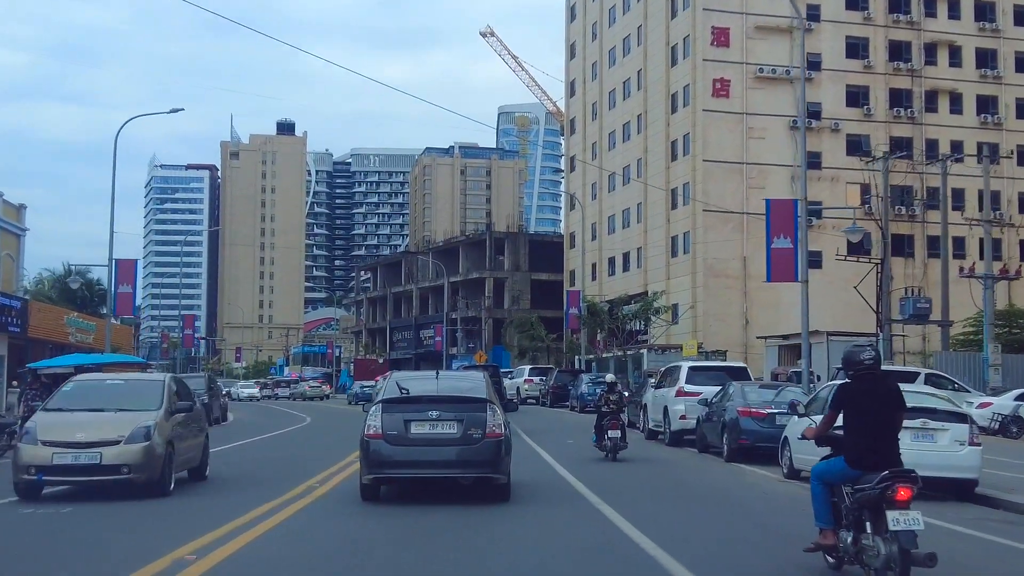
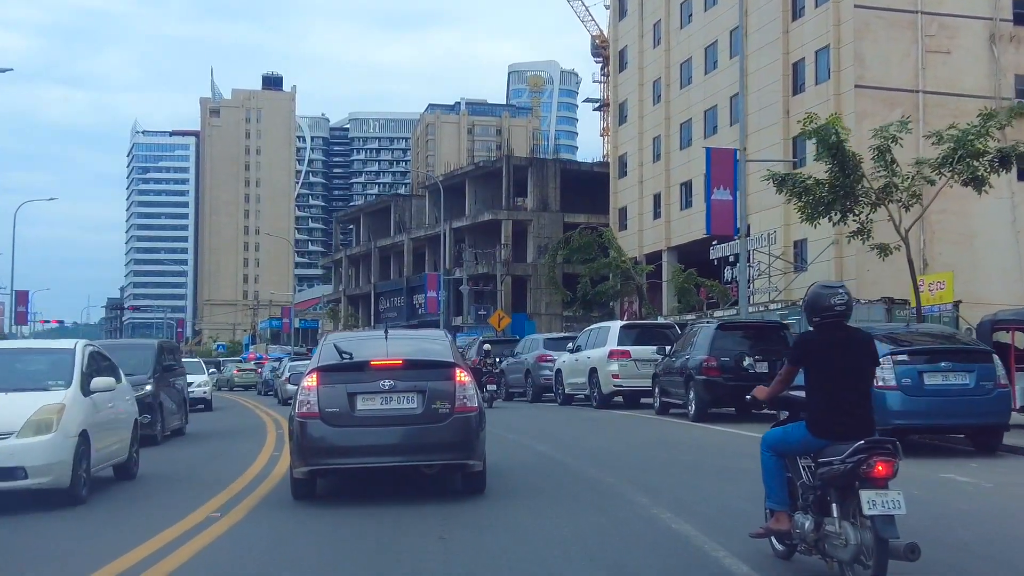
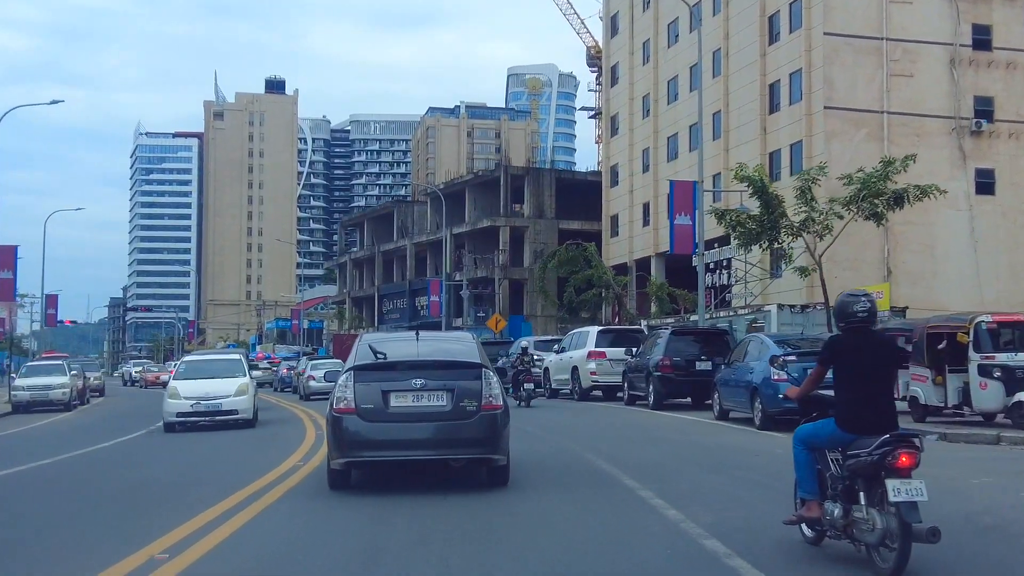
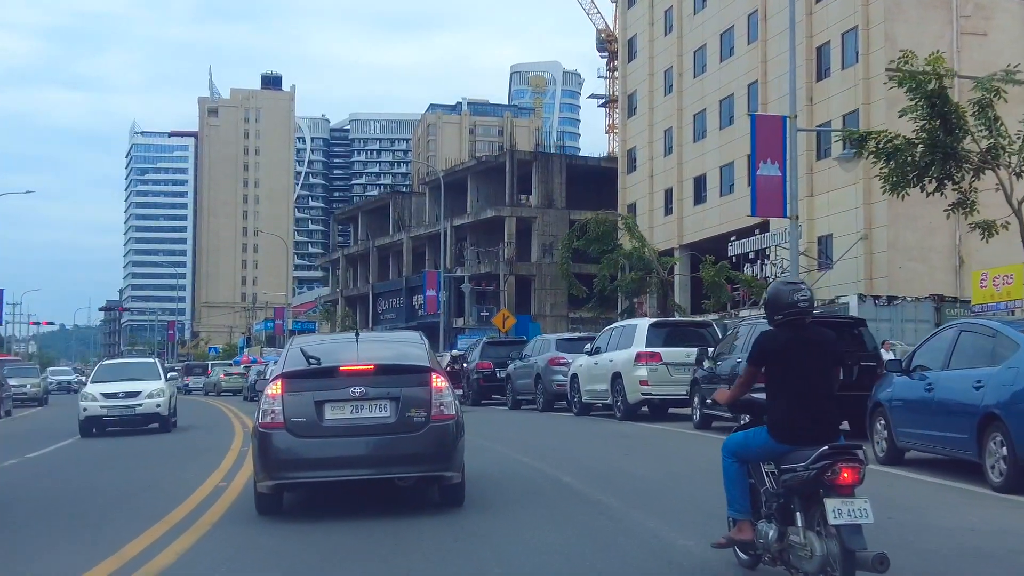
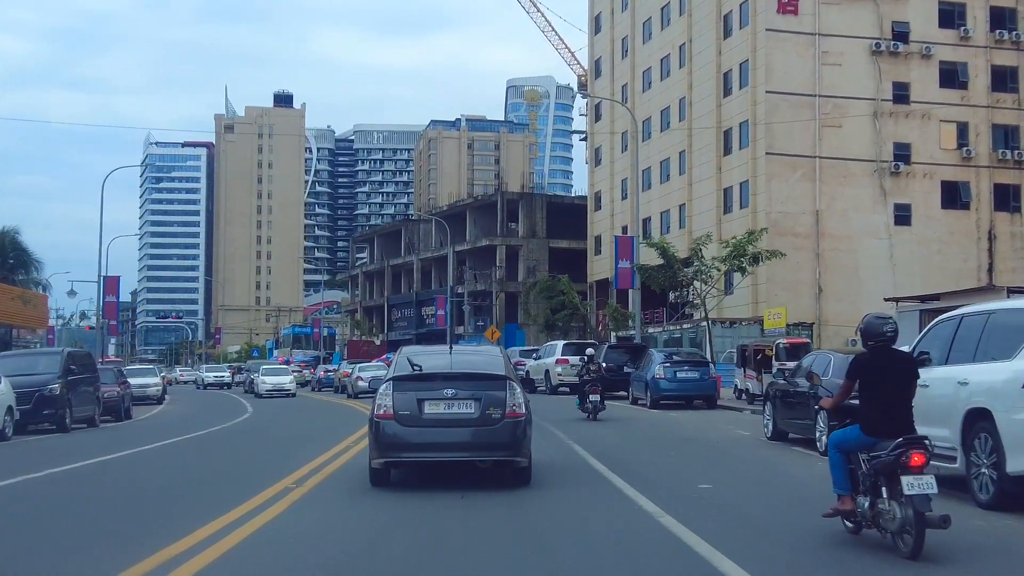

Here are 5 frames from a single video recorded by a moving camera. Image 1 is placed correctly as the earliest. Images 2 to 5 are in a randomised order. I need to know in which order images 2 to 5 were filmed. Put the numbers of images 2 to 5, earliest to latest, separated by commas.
5, 3, 2, 4
